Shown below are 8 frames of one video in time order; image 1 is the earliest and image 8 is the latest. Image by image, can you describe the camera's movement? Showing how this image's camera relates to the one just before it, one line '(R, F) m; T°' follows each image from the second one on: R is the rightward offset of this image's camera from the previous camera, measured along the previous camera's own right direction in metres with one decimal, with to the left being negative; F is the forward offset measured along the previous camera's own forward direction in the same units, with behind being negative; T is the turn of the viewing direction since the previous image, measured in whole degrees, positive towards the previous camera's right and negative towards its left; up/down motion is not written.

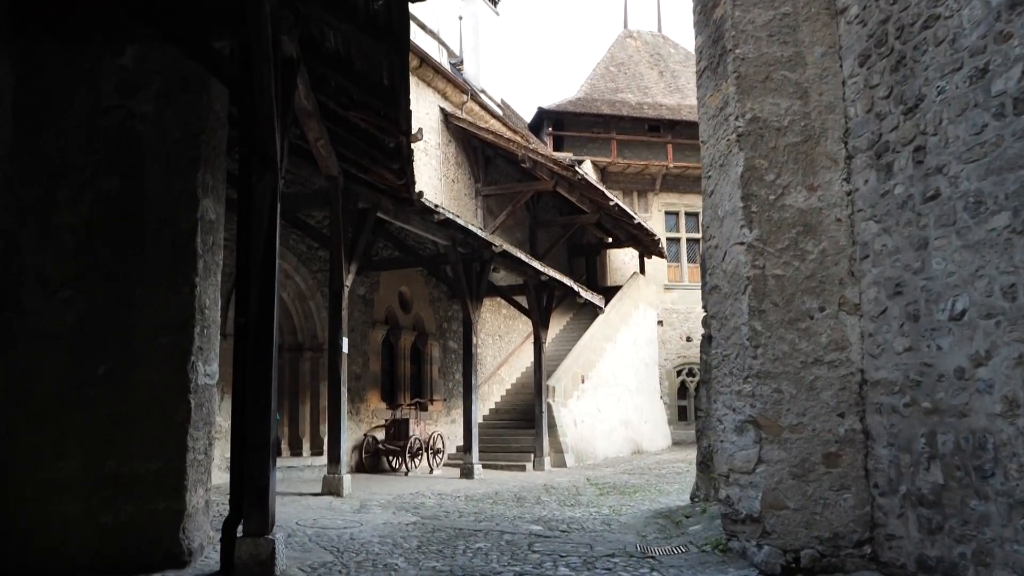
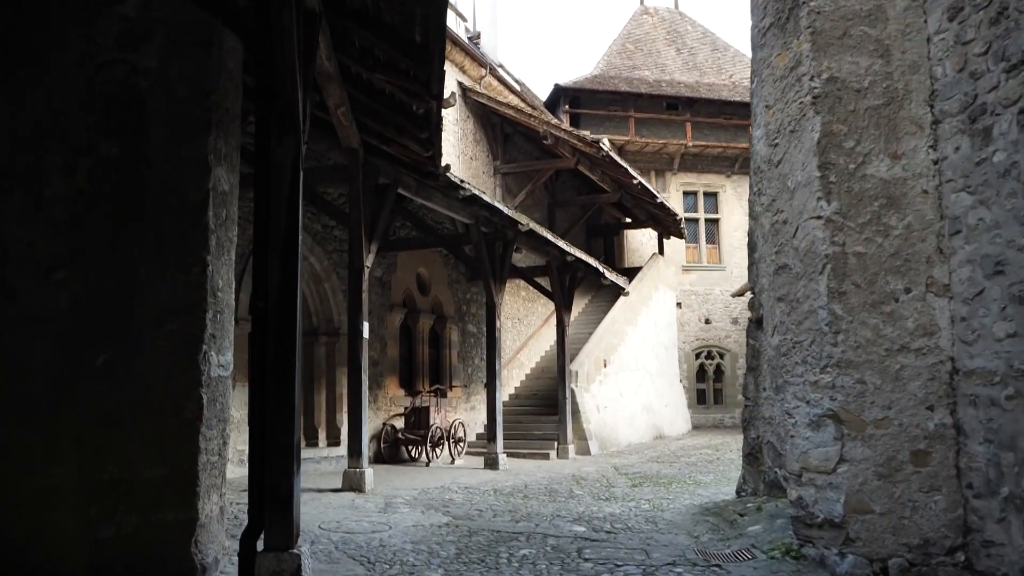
(-0.2, +0.4) m; 0°
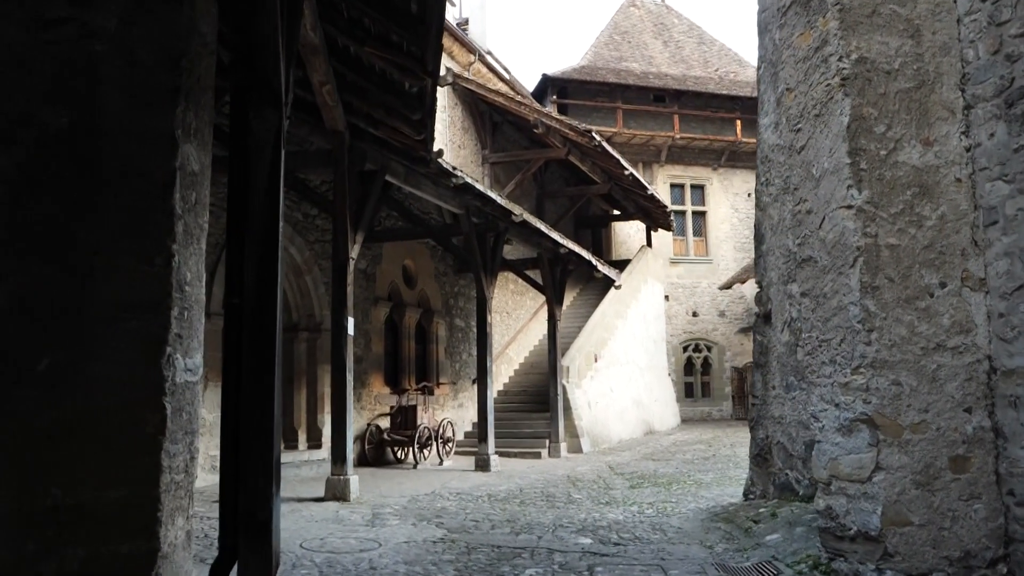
(-0.1, +0.3) m; +1°
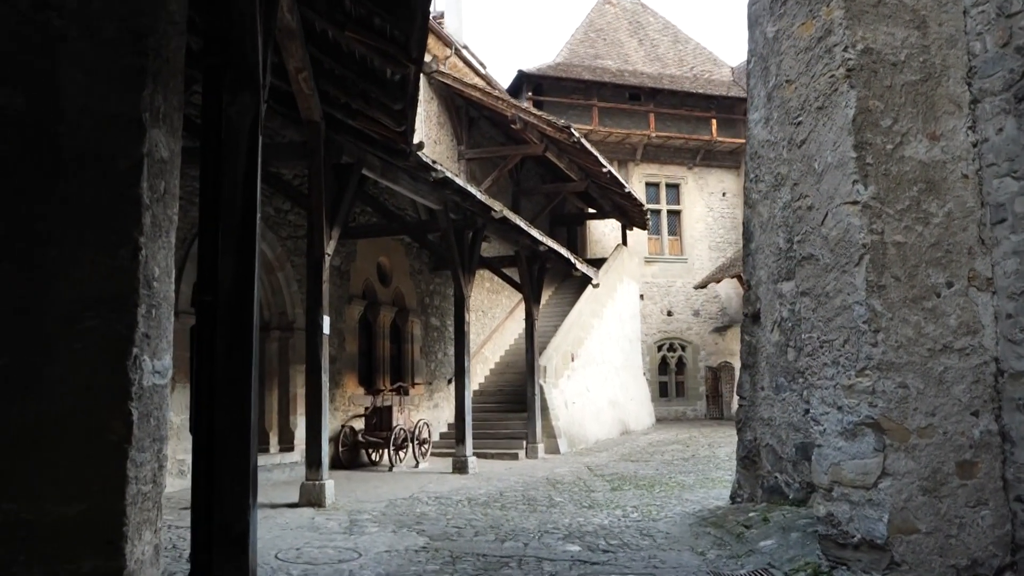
(-0.1, +0.2) m; +2°
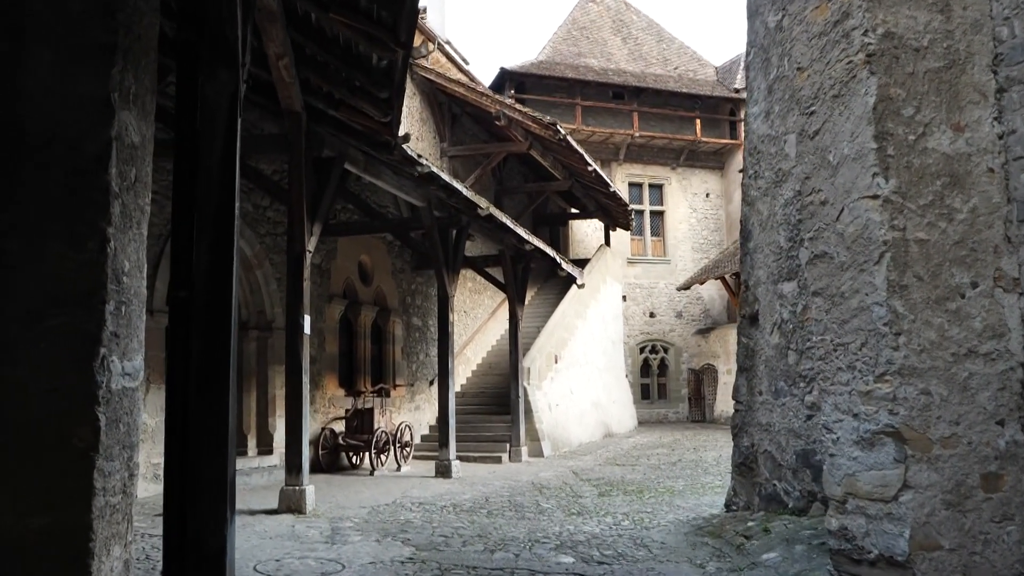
(-0.1, +0.2) m; +2°
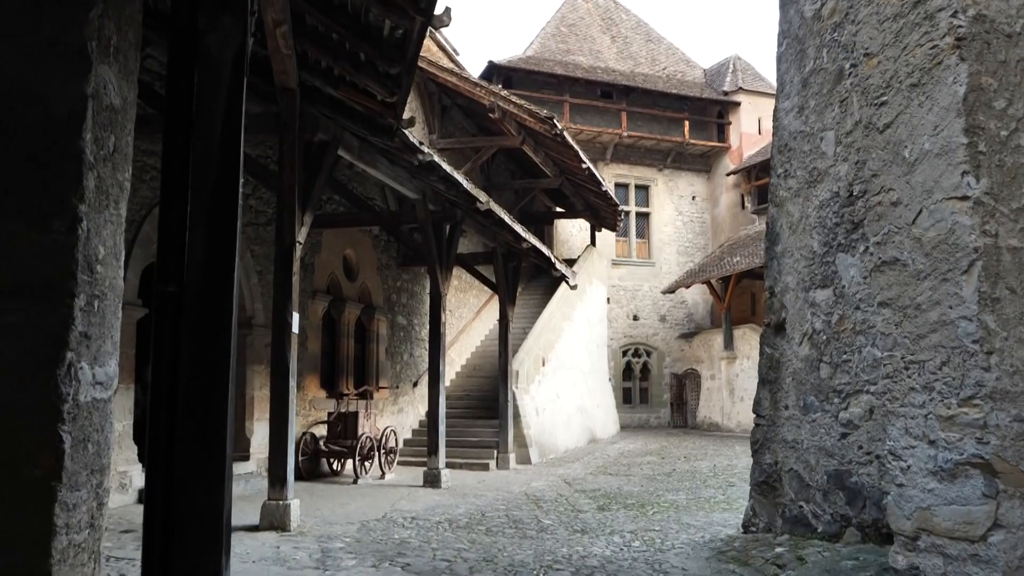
(-0.2, +0.4) m; +2°
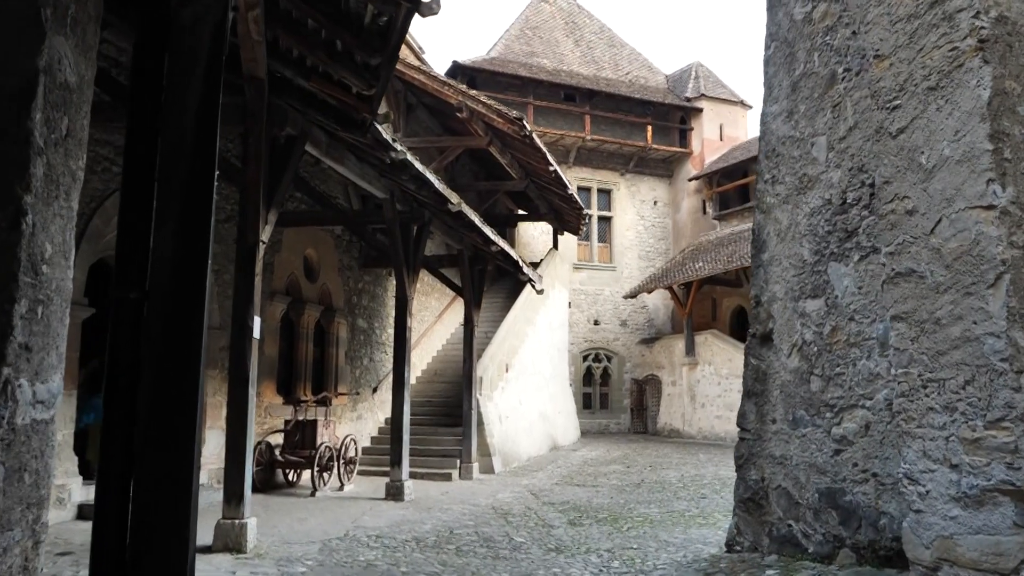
(-0.1, +0.3) m; +3°
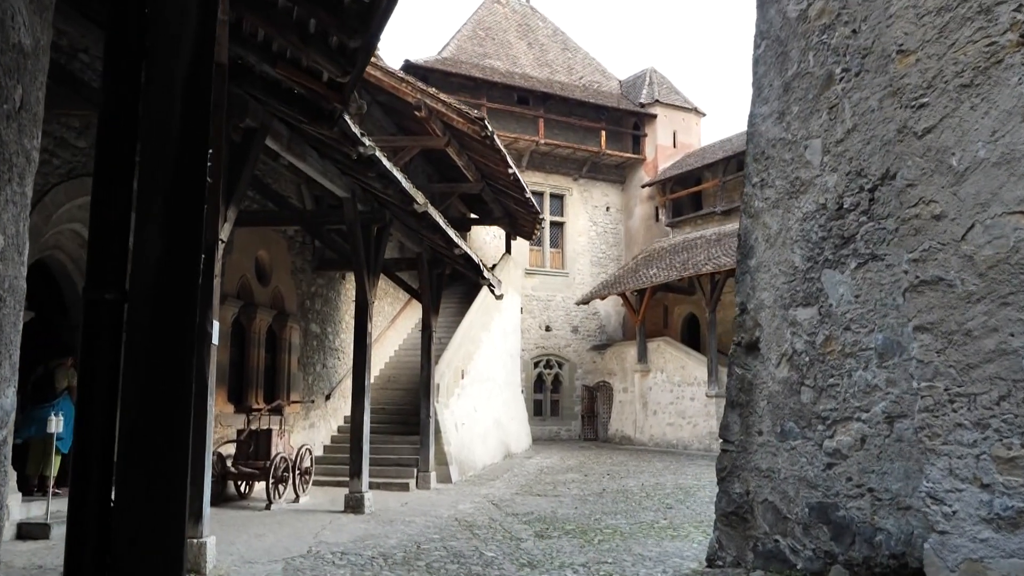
(-0.2, +0.3) m; +4°
